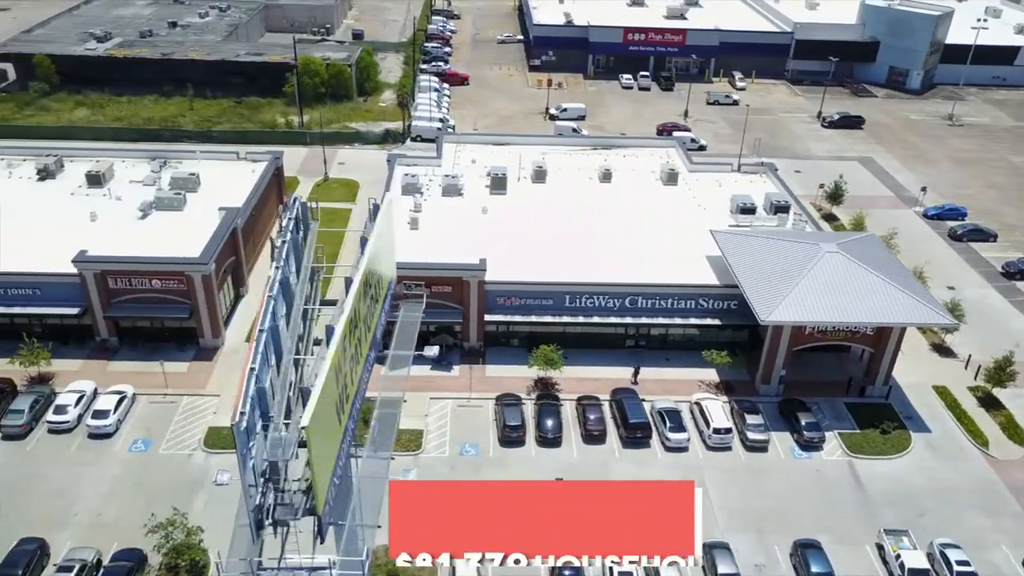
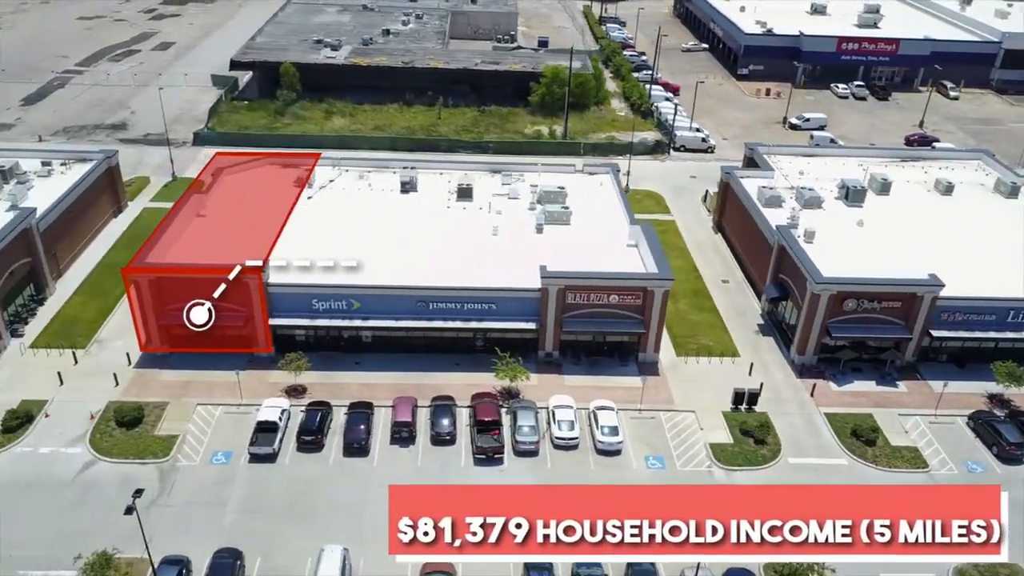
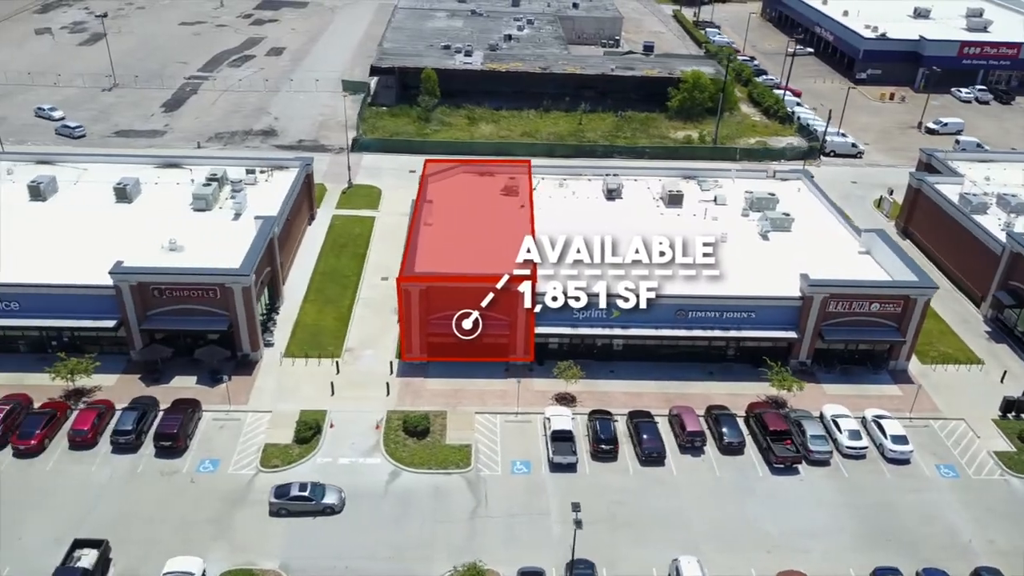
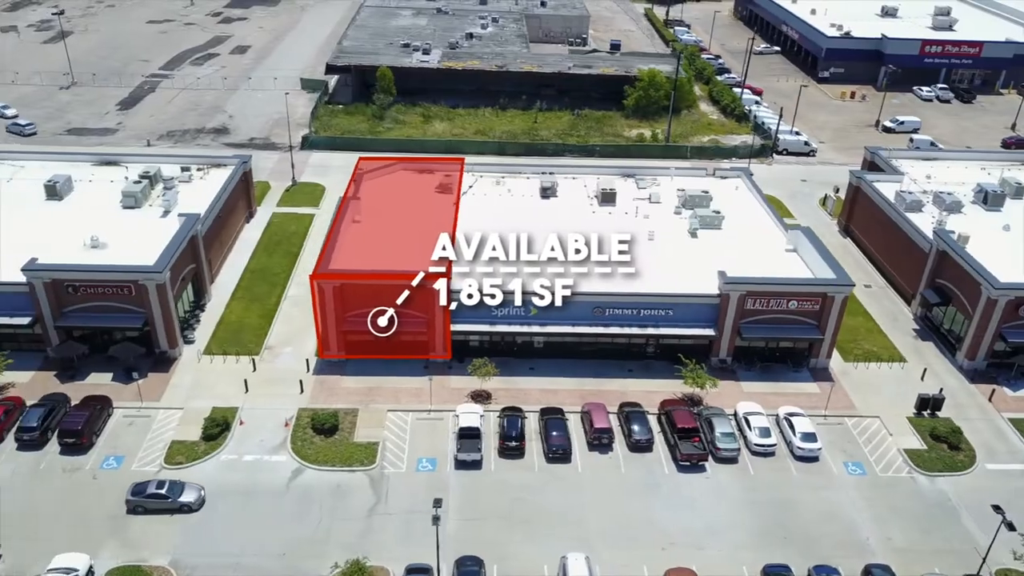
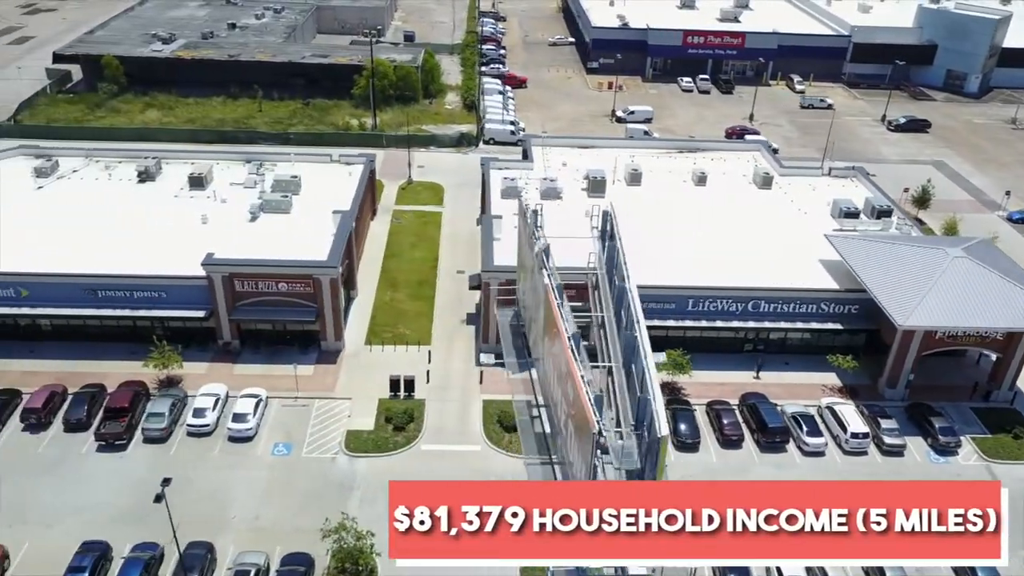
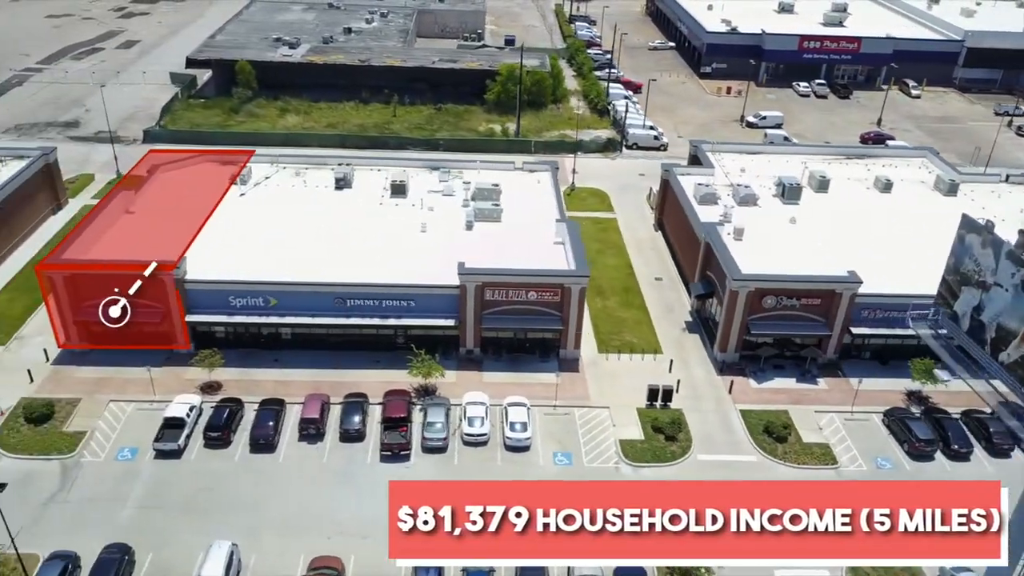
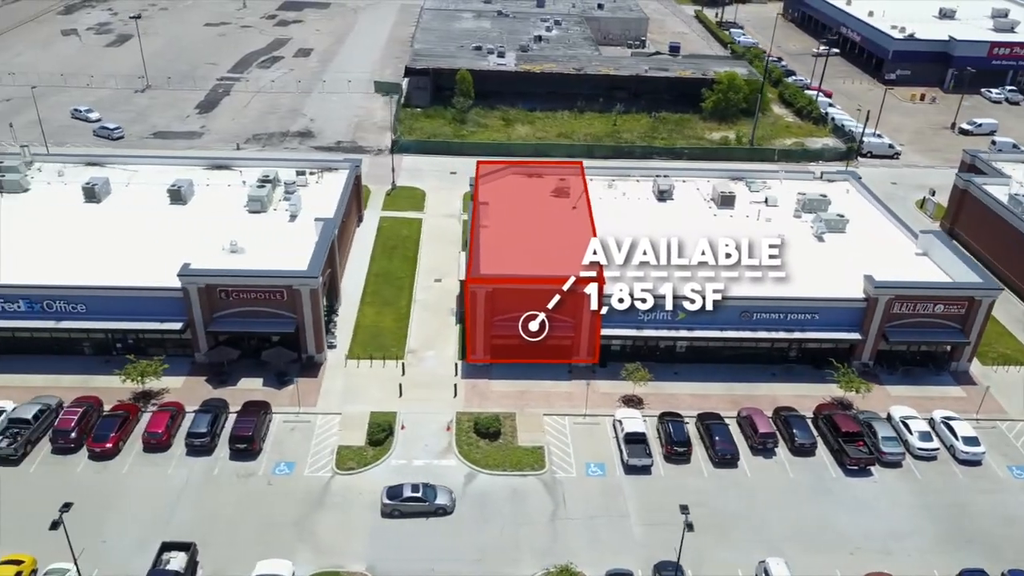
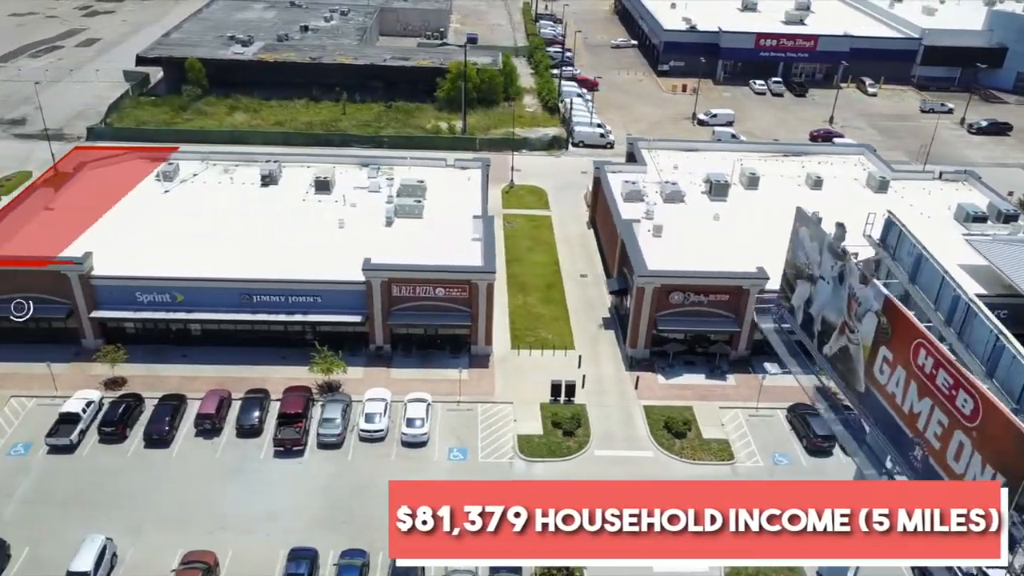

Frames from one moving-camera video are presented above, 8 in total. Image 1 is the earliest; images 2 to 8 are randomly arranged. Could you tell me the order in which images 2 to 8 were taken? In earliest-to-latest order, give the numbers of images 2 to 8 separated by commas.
5, 8, 6, 2, 4, 3, 7
